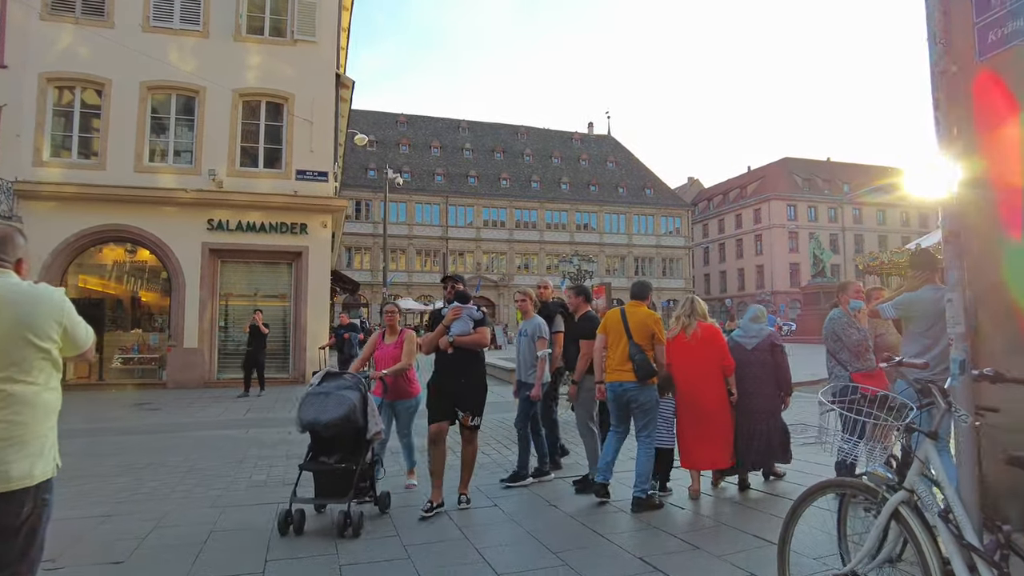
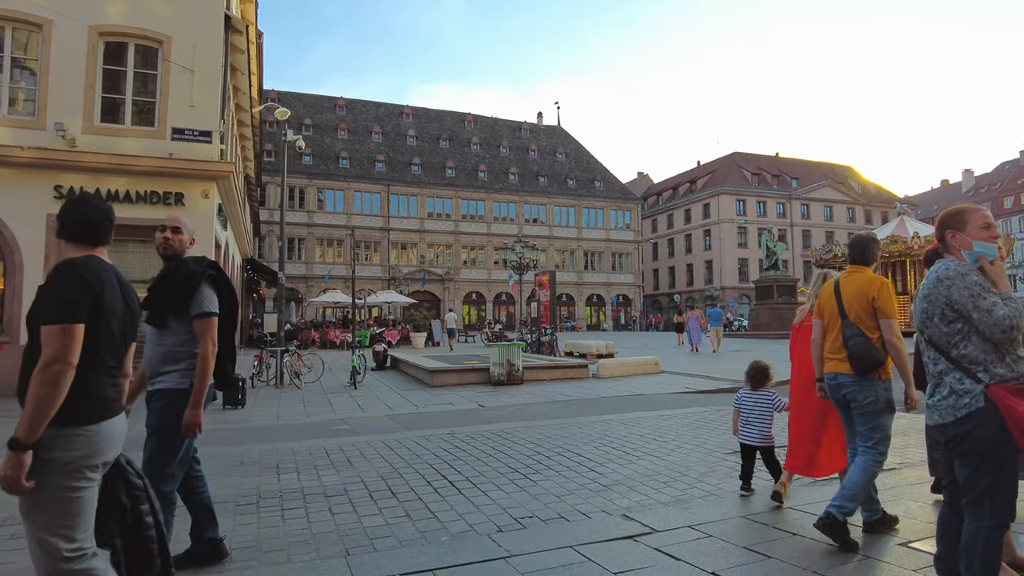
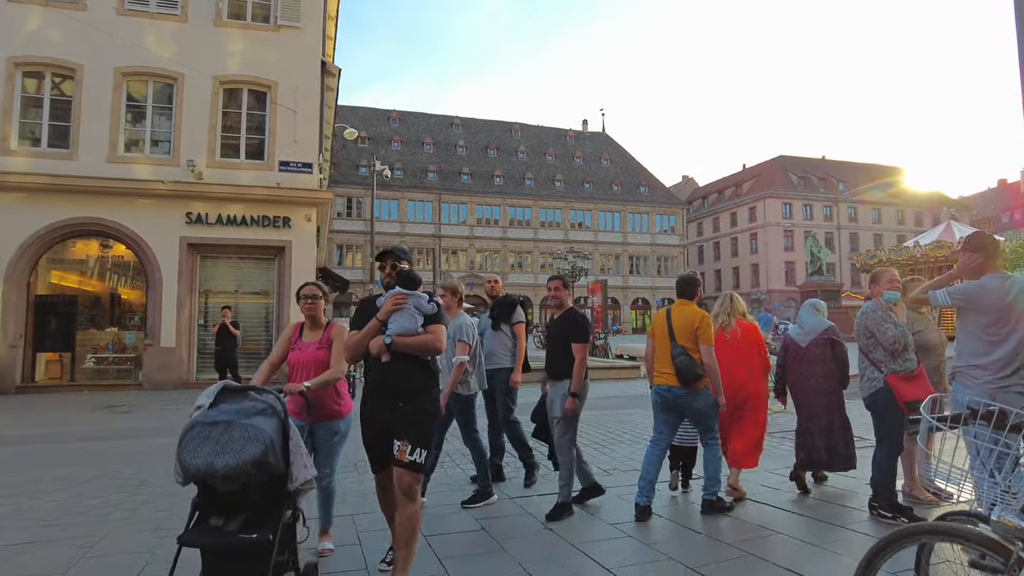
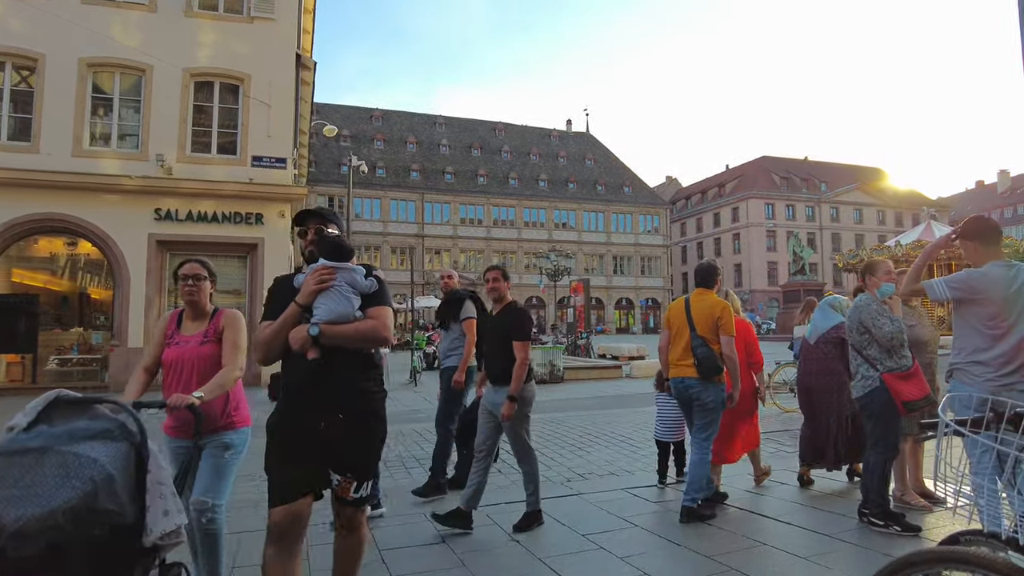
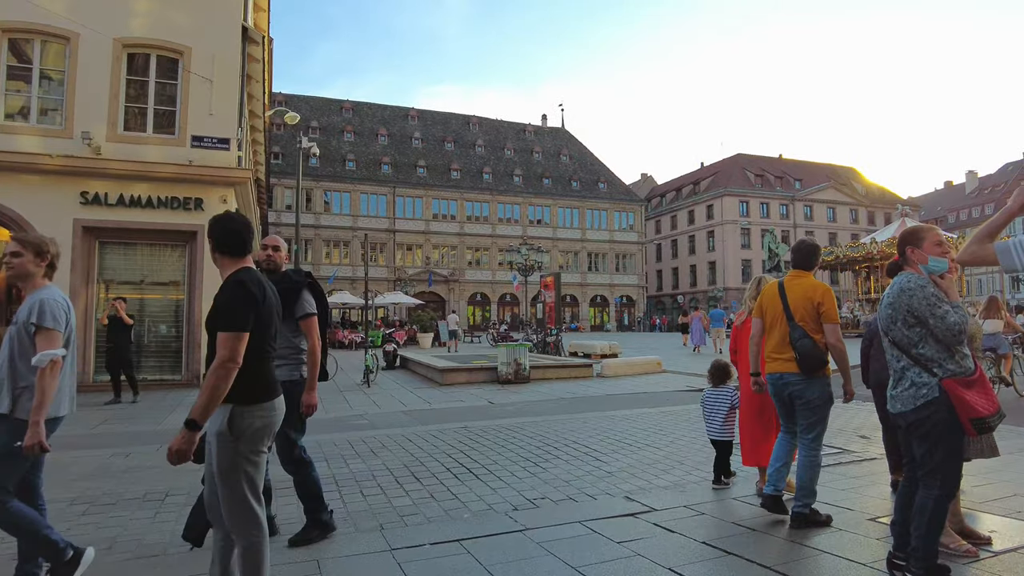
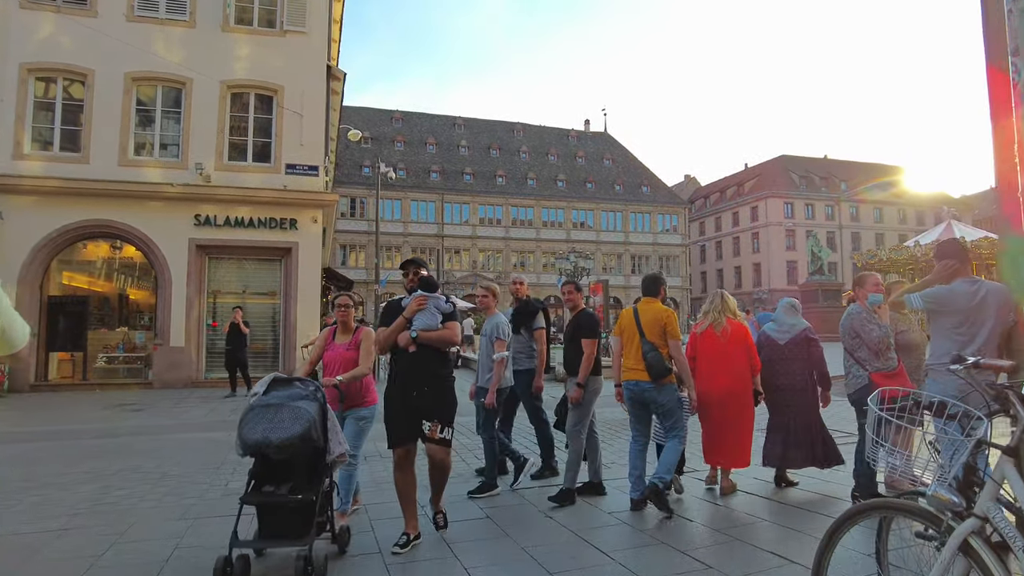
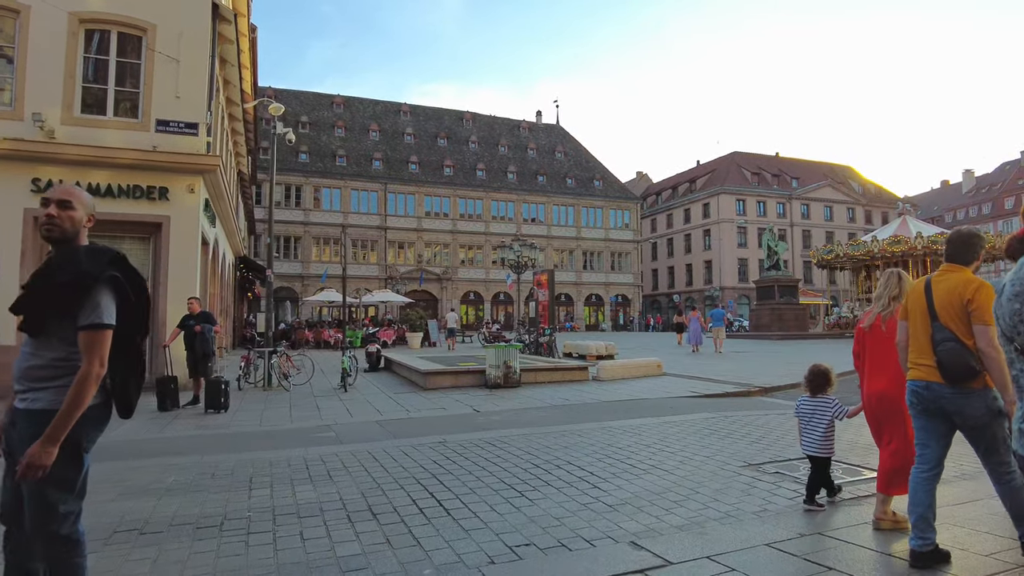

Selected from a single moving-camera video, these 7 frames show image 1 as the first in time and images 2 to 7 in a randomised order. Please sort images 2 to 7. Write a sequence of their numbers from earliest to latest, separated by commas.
6, 3, 4, 5, 2, 7
